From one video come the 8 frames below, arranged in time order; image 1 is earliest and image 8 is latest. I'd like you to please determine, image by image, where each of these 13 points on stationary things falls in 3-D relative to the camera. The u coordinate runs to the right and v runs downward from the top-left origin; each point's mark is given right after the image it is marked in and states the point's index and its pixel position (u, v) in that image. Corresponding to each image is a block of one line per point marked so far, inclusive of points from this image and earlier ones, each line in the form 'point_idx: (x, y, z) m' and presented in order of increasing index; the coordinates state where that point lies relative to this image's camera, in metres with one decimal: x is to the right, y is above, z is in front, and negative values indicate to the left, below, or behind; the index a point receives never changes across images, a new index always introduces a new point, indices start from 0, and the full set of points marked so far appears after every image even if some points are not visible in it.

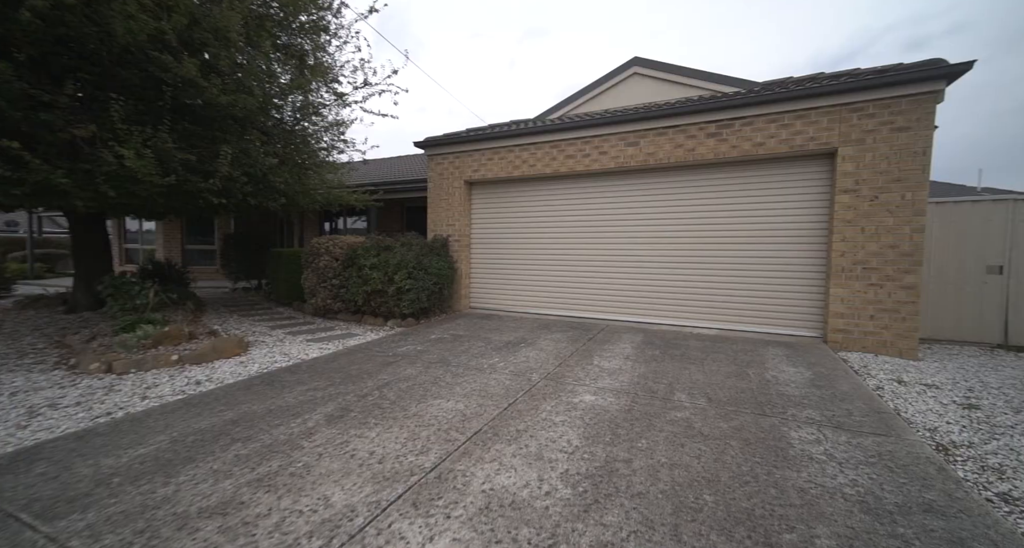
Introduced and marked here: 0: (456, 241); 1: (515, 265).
0: (-1.2, +0.7, +8.6) m
1: (-0.5, +0.2, +8.6) m
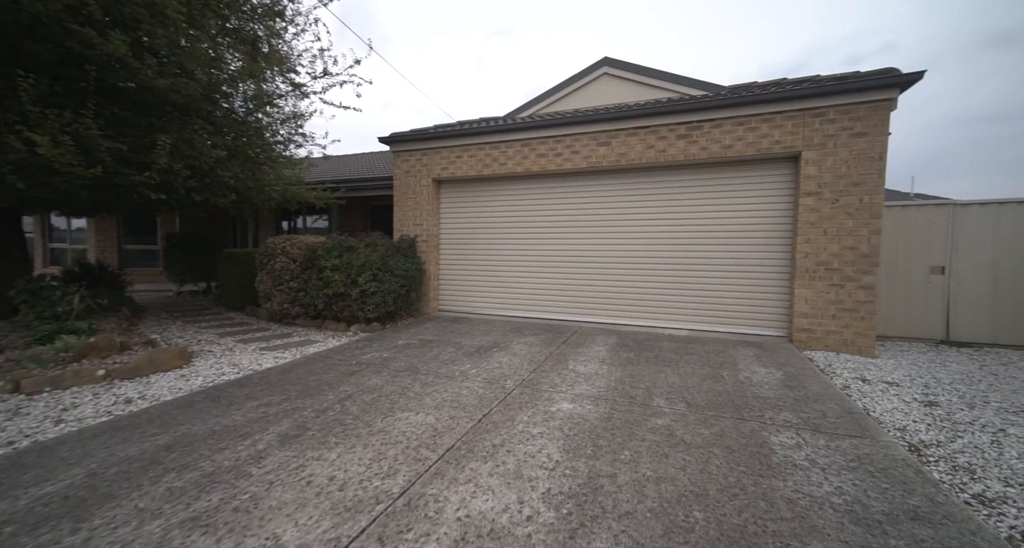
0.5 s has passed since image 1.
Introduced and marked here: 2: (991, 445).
0: (-1.9, +0.7, +8.3) m
1: (-1.2, +0.2, +8.4) m
2: (+3.4, -1.2, +2.8) m
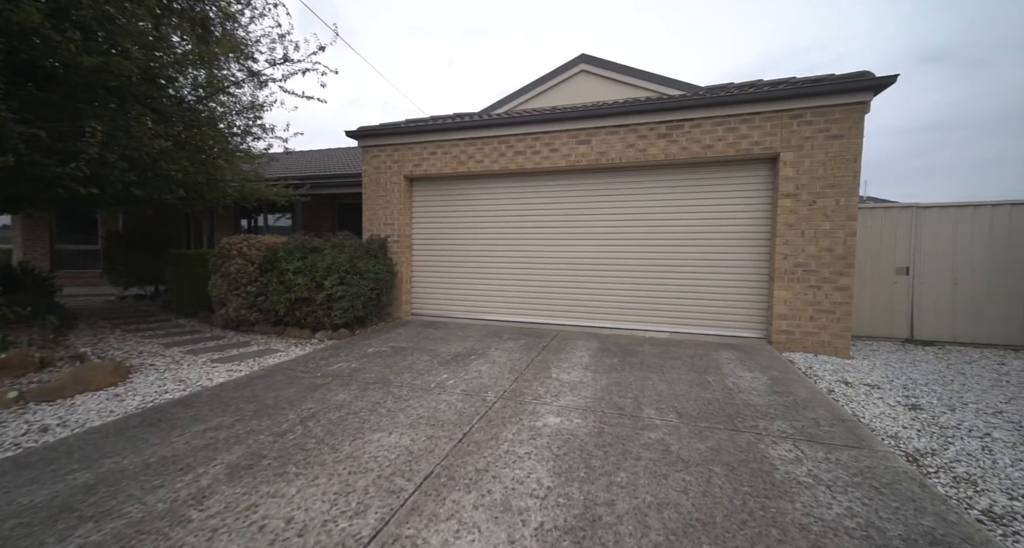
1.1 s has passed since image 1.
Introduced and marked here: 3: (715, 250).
0: (-2.3, +0.6, +7.8) m
1: (-1.6, +0.1, +8.0) m
2: (+3.3, -1.3, +2.7) m
3: (+3.0, +0.4, +6.4) m
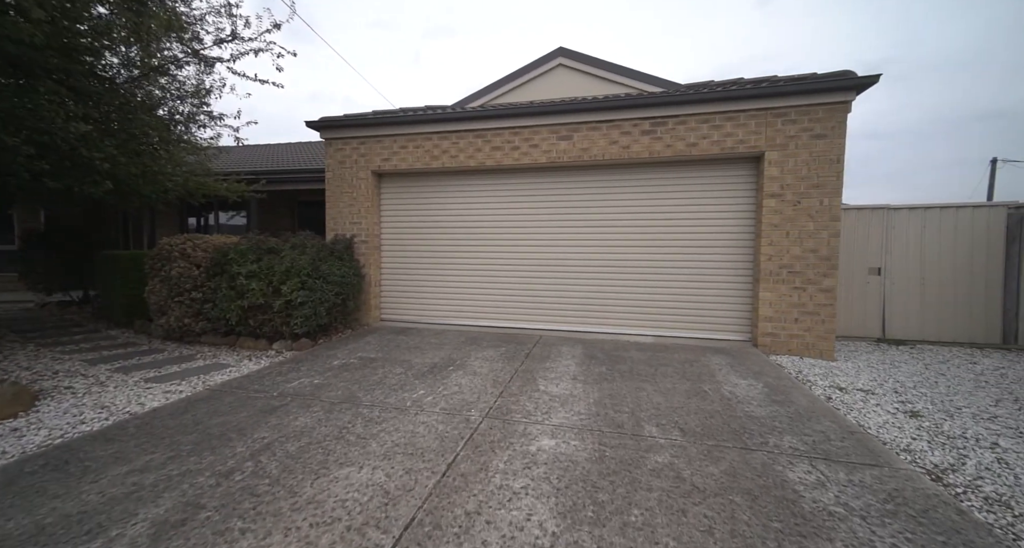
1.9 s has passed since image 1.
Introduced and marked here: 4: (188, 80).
0: (-2.8, +0.6, +7.3) m
1: (-2.1, +0.1, +7.4) m
2: (+3.3, -1.3, +2.6) m
3: (+2.7, +0.4, +6.2) m
4: (-5.3, +3.2, +6.3) m
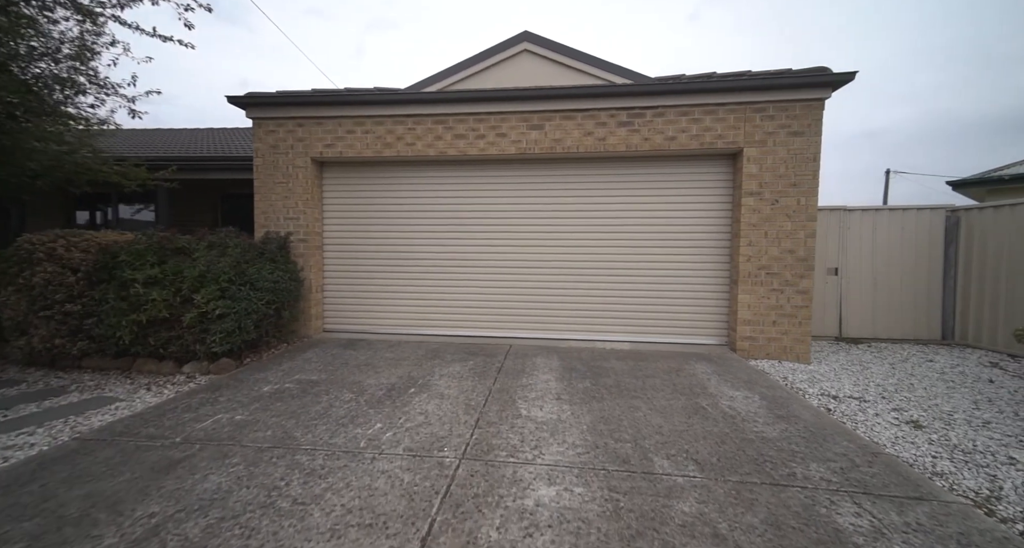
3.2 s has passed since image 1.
0: (-3.4, +0.5, +6.2) m
1: (-2.7, 0.0, +6.5) m
2: (+3.2, -1.3, +2.4) m
3: (+2.2, +0.3, +5.9) m
4: (-5.8, +3.1, +5.0) m
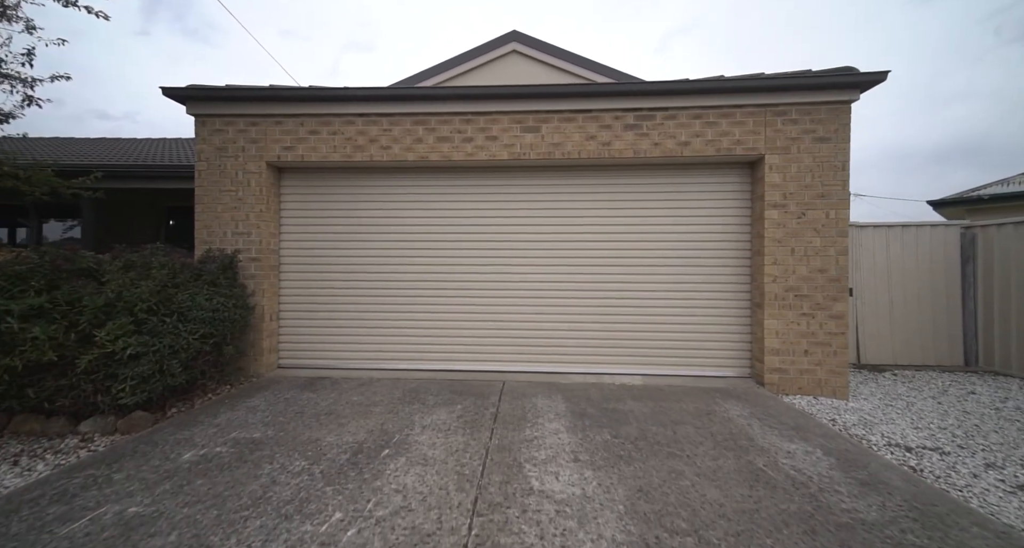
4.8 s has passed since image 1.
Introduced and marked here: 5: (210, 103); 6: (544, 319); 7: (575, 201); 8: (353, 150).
0: (-3.5, +0.2, +5.2) m
1: (-2.8, -0.3, +5.5) m
2: (+3.4, -1.4, +1.7) m
3: (+2.1, 0.0, +5.2) m
4: (-5.8, +2.8, +4.0) m
5: (-4.0, +2.3, +5.2) m
6: (+0.5, -0.6, +5.4) m
7: (+0.9, +1.0, +5.3) m
8: (-2.1, +1.7, +5.2) m
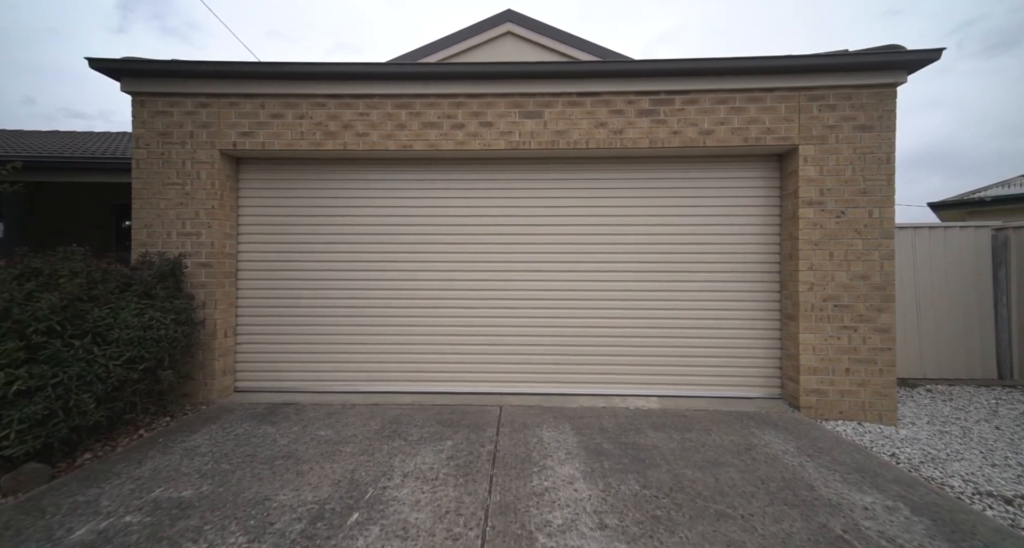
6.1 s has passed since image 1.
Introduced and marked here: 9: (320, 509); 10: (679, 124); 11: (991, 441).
0: (-3.5, +0.1, +4.4) m
1: (-2.9, -0.4, +4.7) m
2: (+3.4, -1.5, +1.1) m
3: (+2.1, -0.1, +4.6) m
4: (-5.8, +2.7, +3.1) m
5: (-4.0, +2.2, +4.3) m
6: (+0.4, -0.7, +4.7) m
7: (+0.8, +0.9, +4.7) m
8: (-2.2, +1.6, +4.5) m
9: (-1.2, -1.5, +2.5) m
10: (+1.8, +1.7, +4.3) m
11: (+4.5, -1.6, +3.6) m
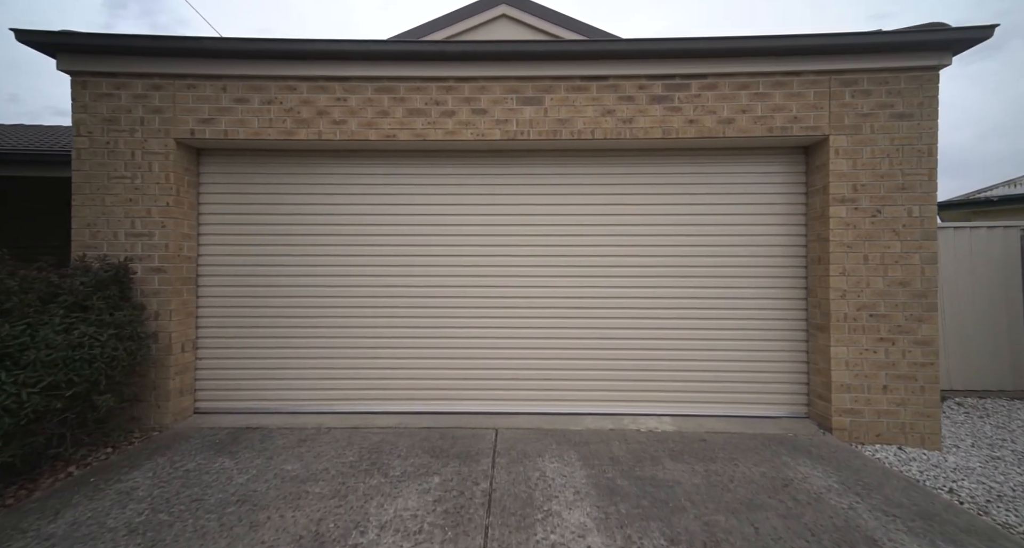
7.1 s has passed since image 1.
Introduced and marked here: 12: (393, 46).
0: (-3.5, 0.0, +3.9) m
1: (-2.9, -0.5, +4.2) m
2: (+3.5, -1.5, +0.7) m
3: (+2.0, -0.1, +4.1) m
4: (-5.8, +2.7, +2.5) m
5: (-4.1, +2.1, +3.8) m
6: (+0.4, -0.7, +4.2) m
7: (+0.8, +0.9, +4.2) m
8: (-2.2, +1.5, +3.9) m
9: (-1.2, -1.6, +2.0) m
10: (+1.8, +1.6, +3.8) m
11: (+4.4, -1.6, +3.2) m
12: (-1.1, +2.2, +3.8) m
